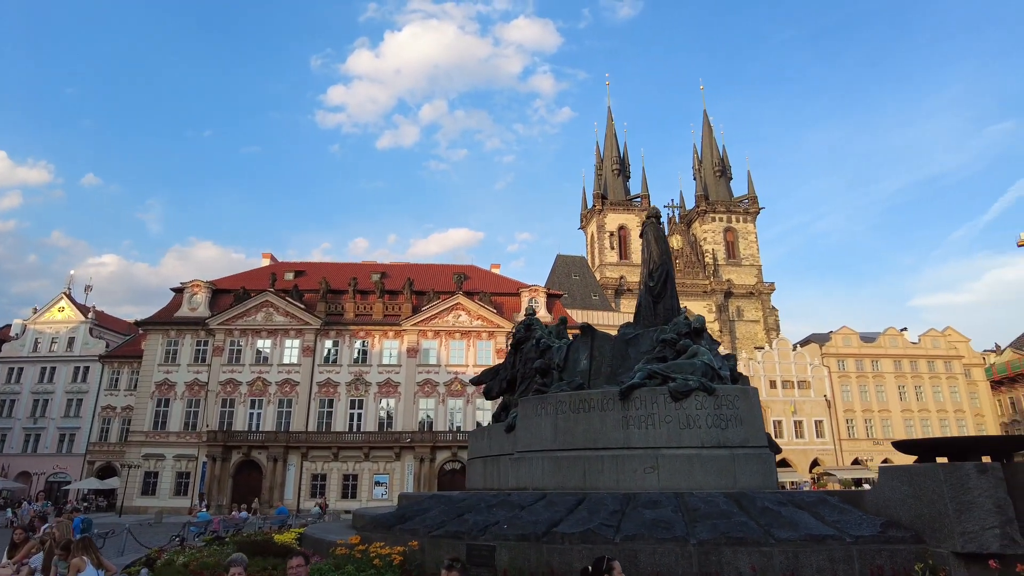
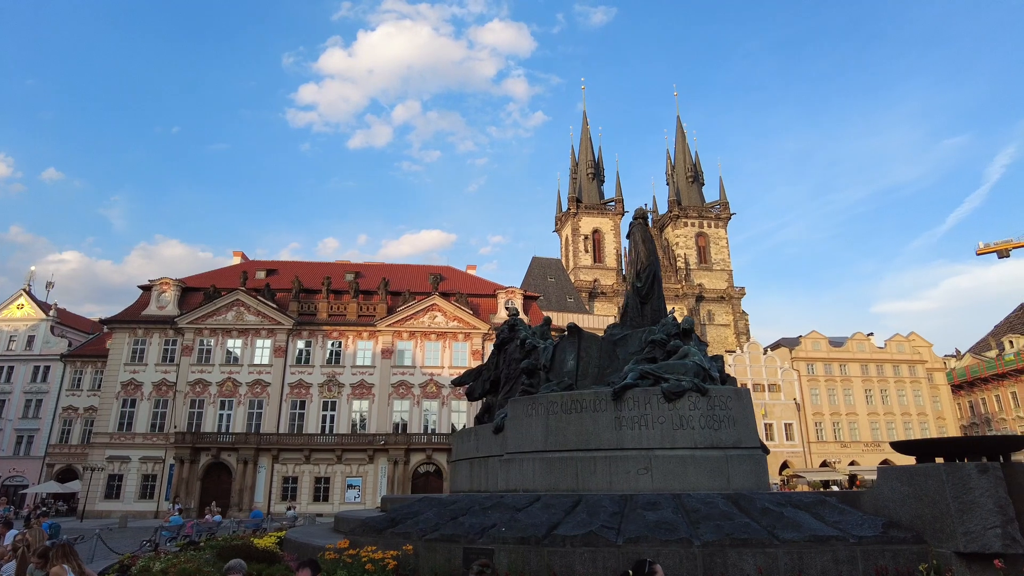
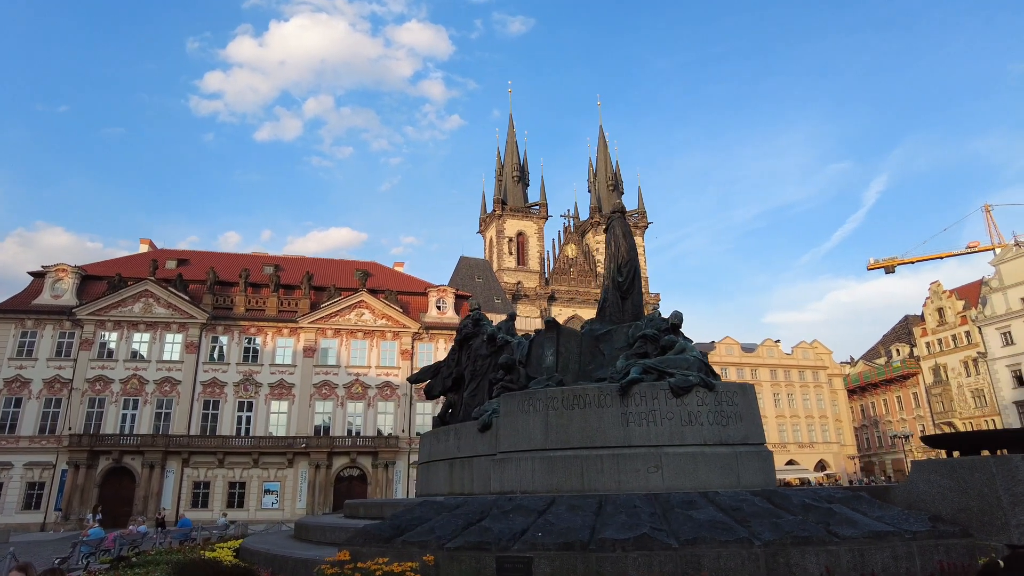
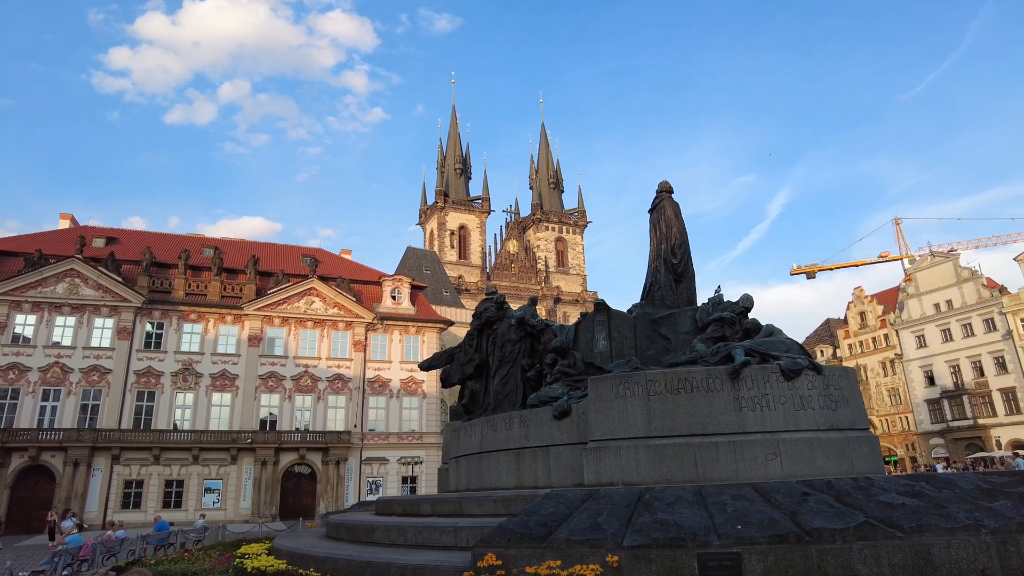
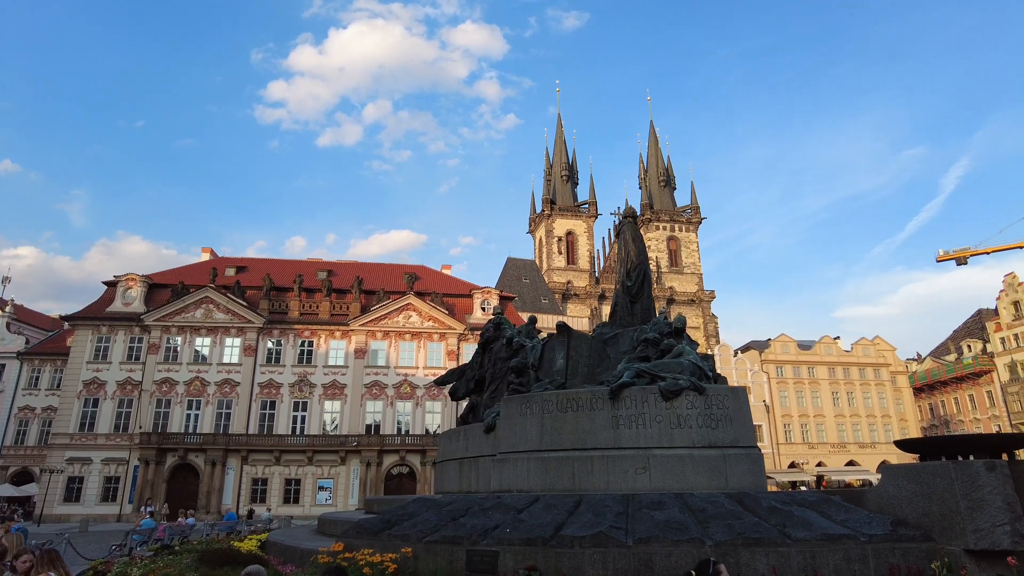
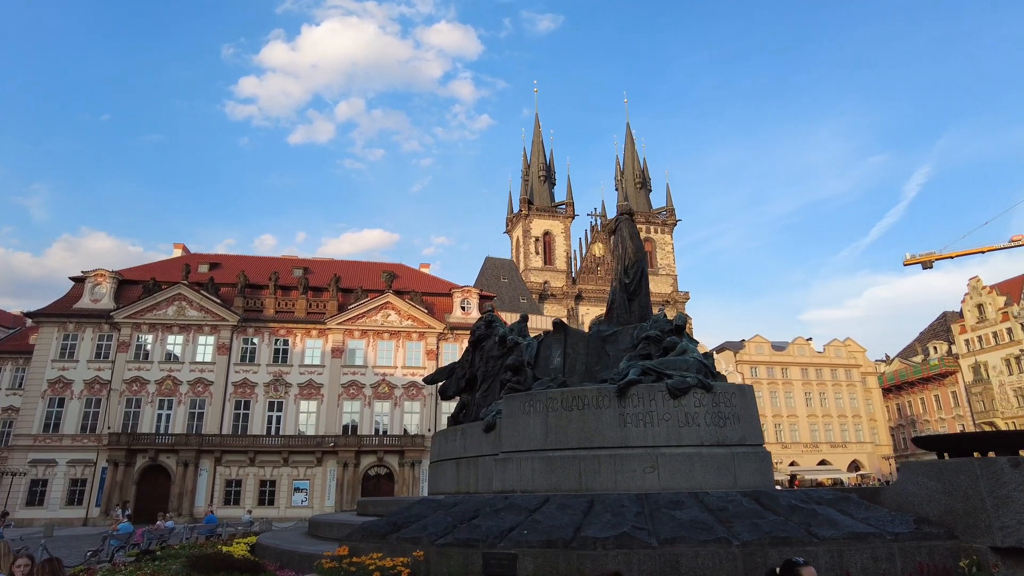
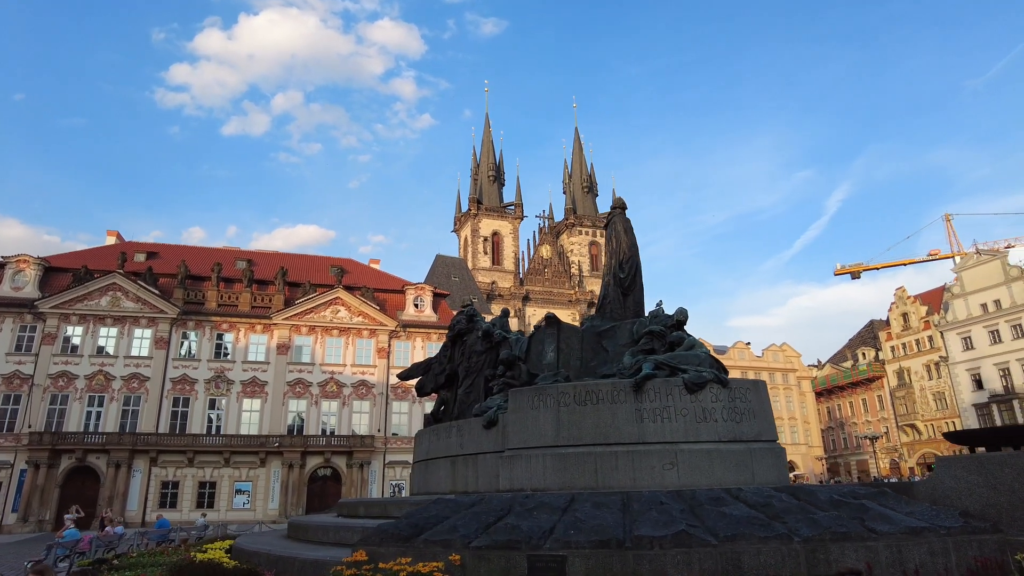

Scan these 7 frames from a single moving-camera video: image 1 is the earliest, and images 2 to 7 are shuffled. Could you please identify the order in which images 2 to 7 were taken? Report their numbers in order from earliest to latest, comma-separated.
2, 5, 6, 3, 7, 4
